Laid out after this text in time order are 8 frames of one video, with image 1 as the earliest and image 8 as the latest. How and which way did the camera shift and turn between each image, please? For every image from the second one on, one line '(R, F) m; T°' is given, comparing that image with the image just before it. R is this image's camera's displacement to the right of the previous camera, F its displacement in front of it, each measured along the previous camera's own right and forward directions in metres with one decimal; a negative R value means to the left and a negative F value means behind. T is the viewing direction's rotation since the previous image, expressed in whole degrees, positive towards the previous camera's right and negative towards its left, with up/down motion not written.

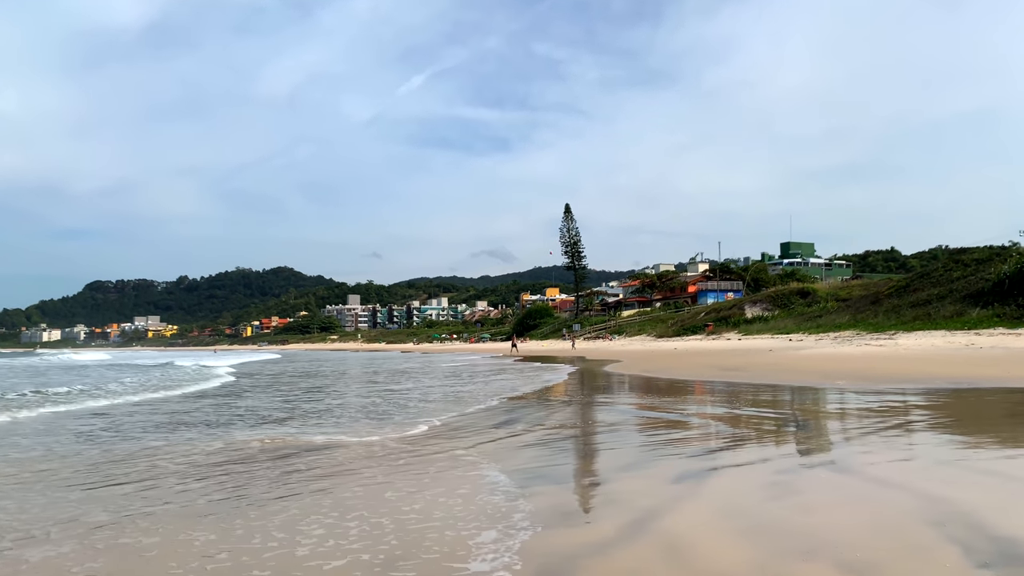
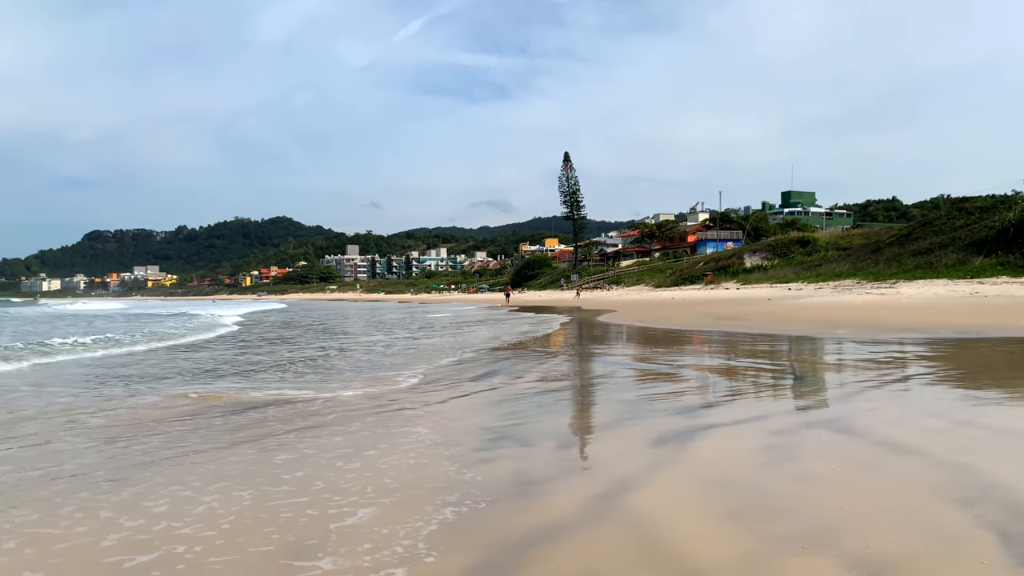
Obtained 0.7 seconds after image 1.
(+0.2, +0.6) m; 0°
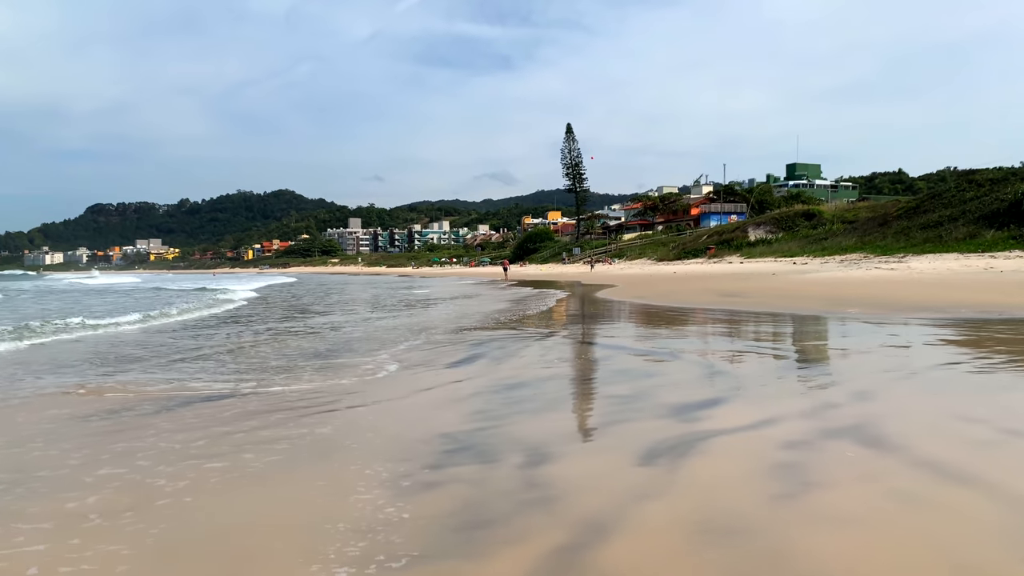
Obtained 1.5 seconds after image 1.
(+0.2, +0.8) m; 0°
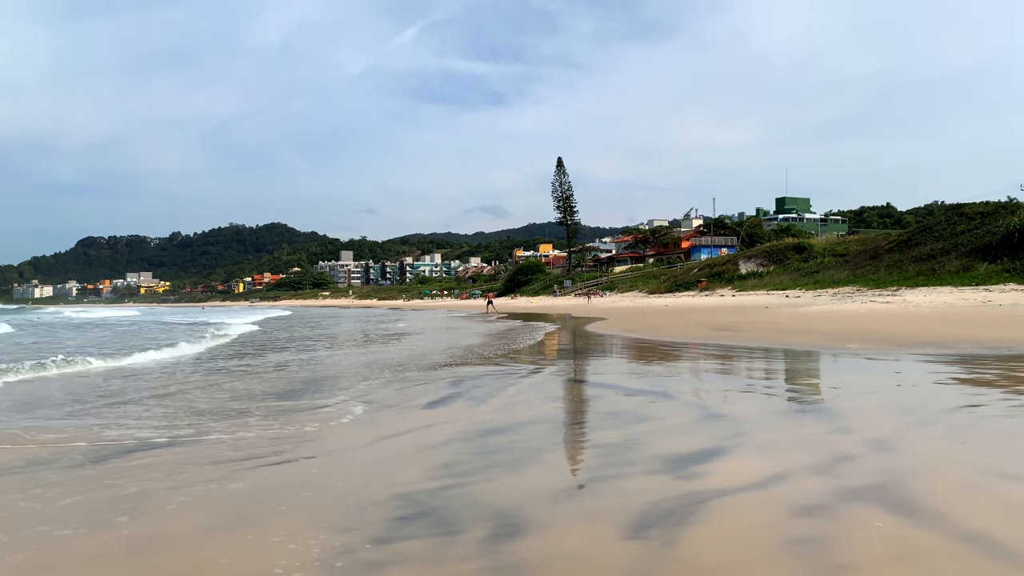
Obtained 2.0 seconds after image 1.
(+0.1, +0.5) m; +1°
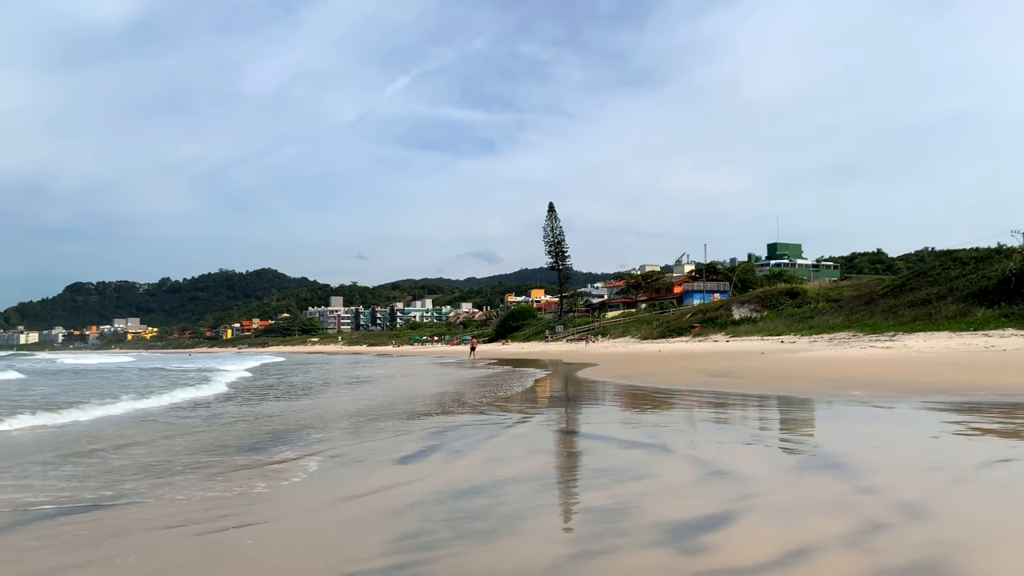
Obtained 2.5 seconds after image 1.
(+0.1, +0.6) m; +1°
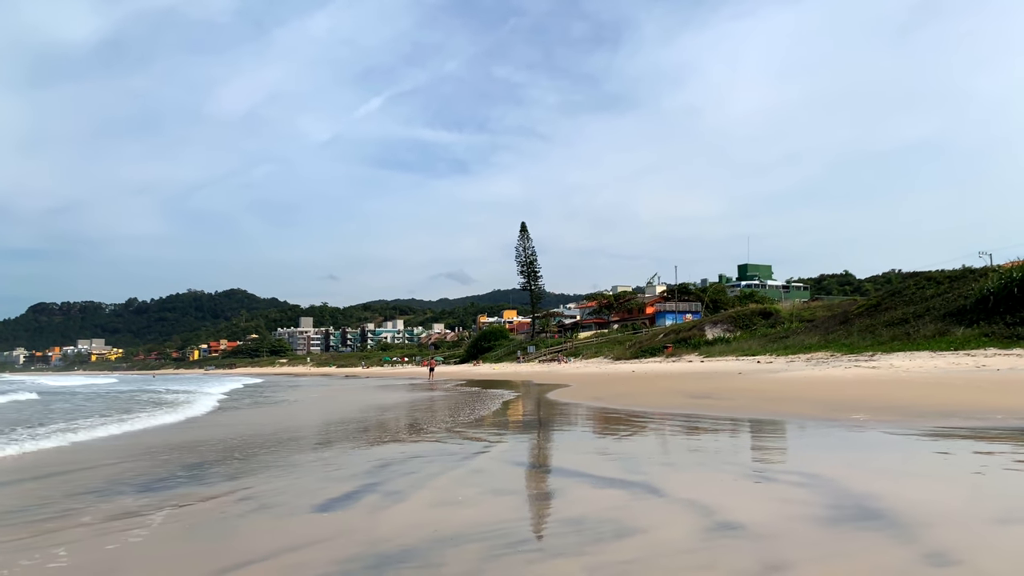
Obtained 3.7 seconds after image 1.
(+0.1, +1.2) m; +2°
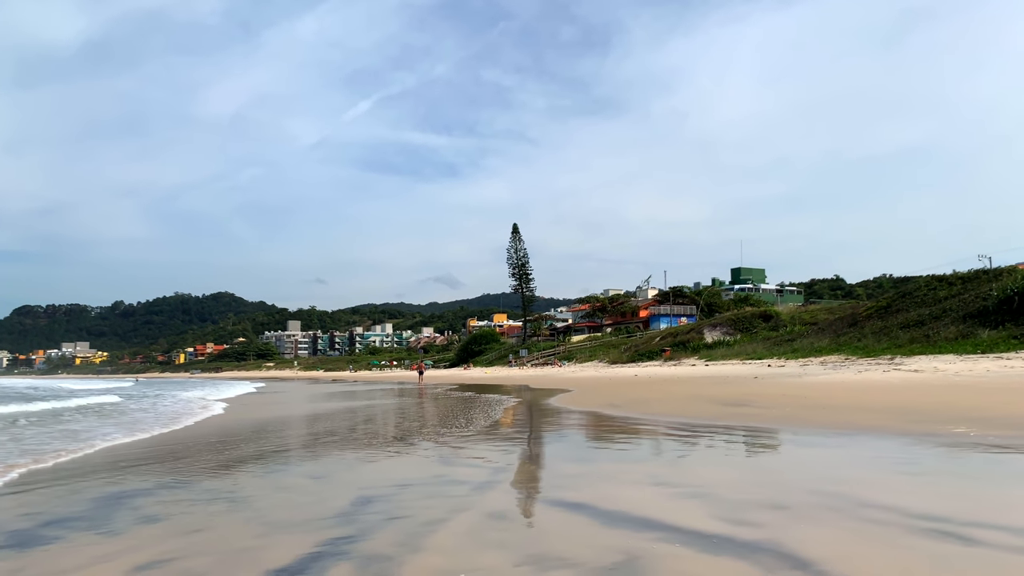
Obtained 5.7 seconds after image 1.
(-0.3, +1.9) m; +1°
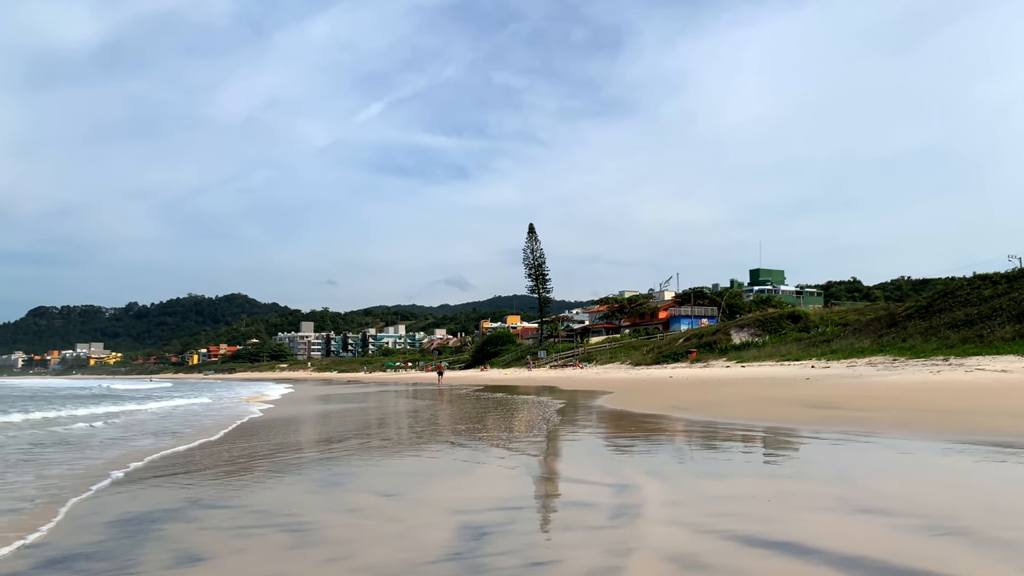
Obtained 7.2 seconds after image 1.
(-0.7, +1.3) m; -1°
